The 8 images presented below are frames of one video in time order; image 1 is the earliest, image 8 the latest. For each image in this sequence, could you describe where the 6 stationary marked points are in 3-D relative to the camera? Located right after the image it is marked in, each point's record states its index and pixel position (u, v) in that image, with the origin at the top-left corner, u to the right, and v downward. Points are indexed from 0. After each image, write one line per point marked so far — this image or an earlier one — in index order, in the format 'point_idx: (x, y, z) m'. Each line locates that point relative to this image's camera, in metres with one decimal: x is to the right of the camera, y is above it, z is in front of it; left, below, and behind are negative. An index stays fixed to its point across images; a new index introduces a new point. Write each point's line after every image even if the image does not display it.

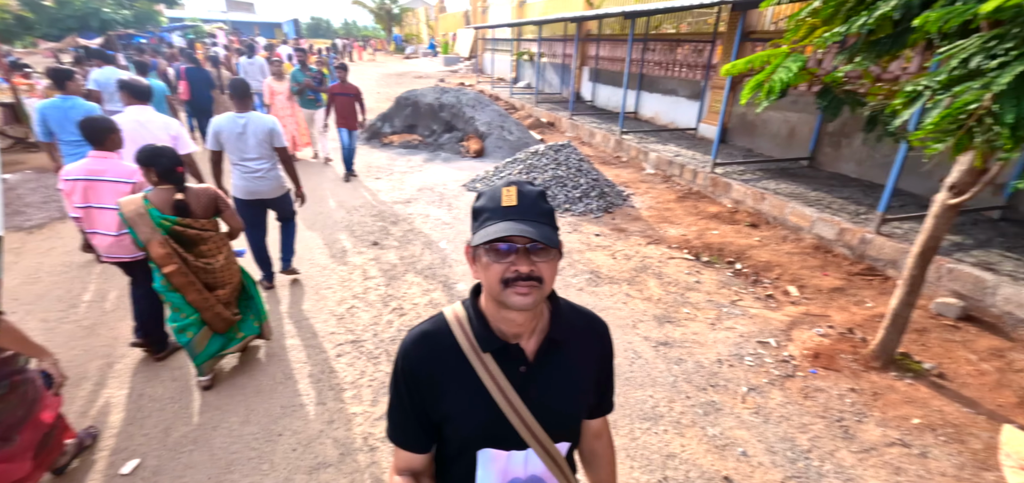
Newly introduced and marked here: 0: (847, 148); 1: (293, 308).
0: (+5.1, +1.4, +7.1) m
1: (-1.8, -0.6, +3.9) m
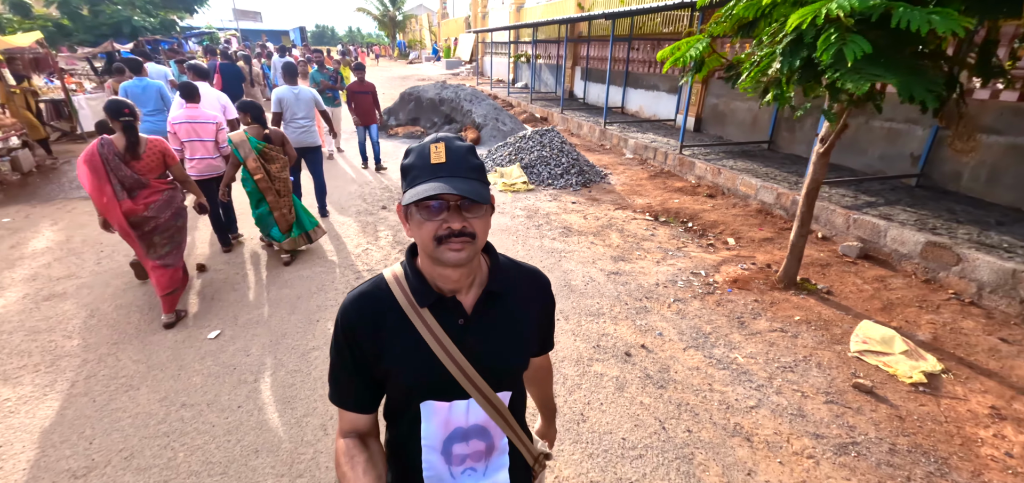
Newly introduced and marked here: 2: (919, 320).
0: (+4.9, +1.9, +8.0) m
1: (-2.0, -0.1, +4.9) m
2: (+3.4, -0.7, +3.8) m
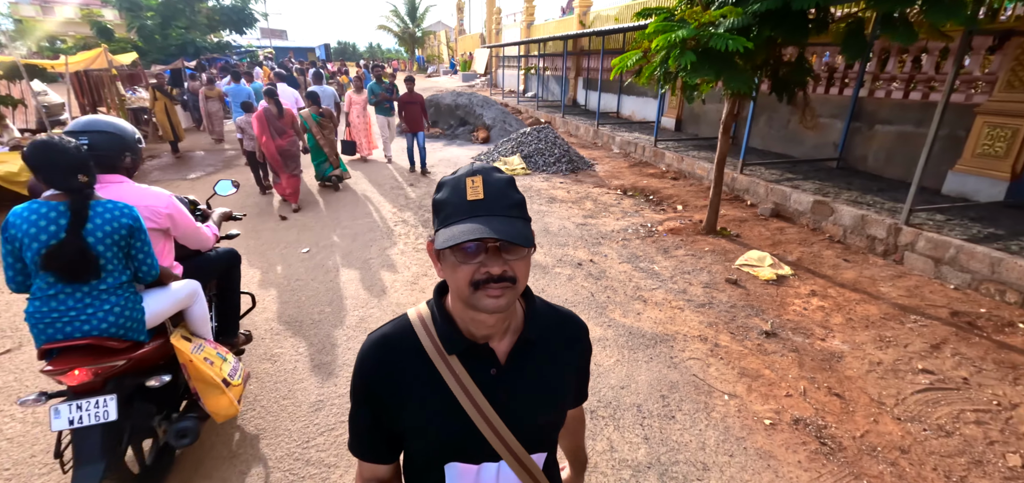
0: (+5.0, +2.3, +9.7) m
1: (-2.1, +0.5, +6.7) m
2: (+3.3, -0.1, +5.4) m
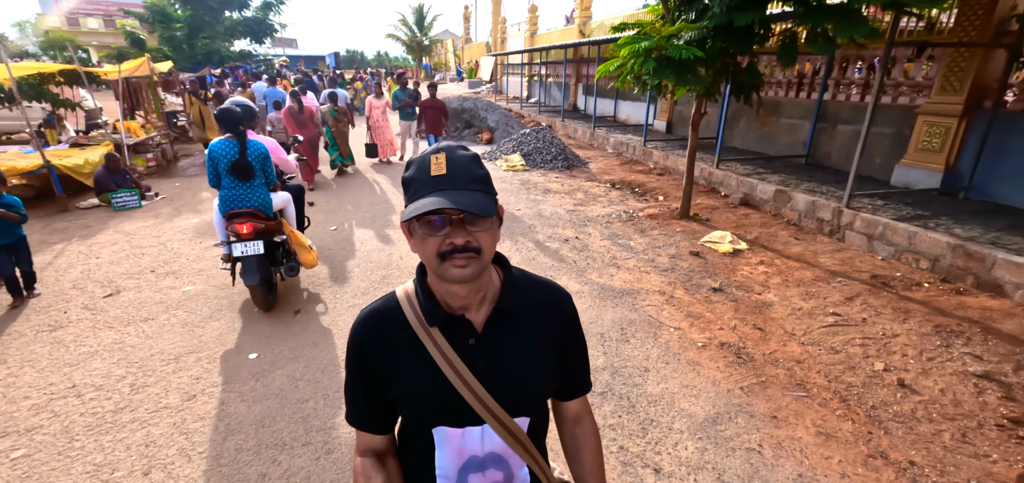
0: (+5.0, +2.5, +10.5) m
1: (-2.1, +0.7, +7.6) m
2: (+3.3, +0.1, +6.3) m
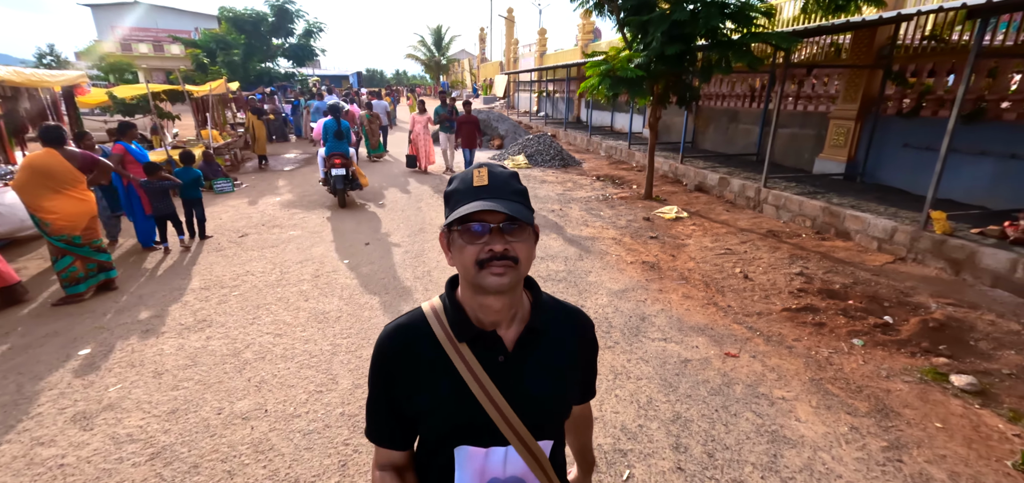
0: (+5.1, +2.8, +12.6) m
1: (-2.0, +1.2, +9.8) m
2: (+3.3, +0.6, +8.3) m
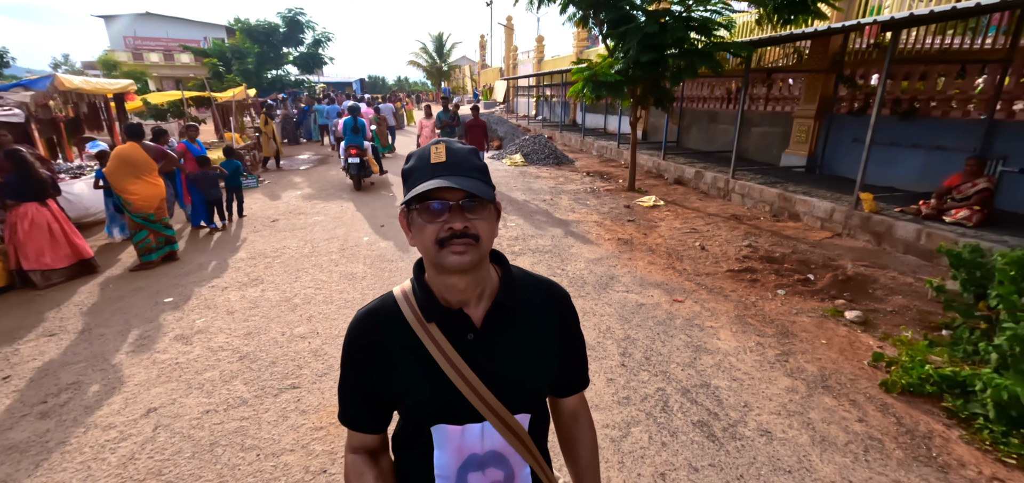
0: (+5.1, +3.1, +13.6) m
1: (-2.1, +1.4, +10.8) m
2: (+3.2, +0.9, +9.3) m
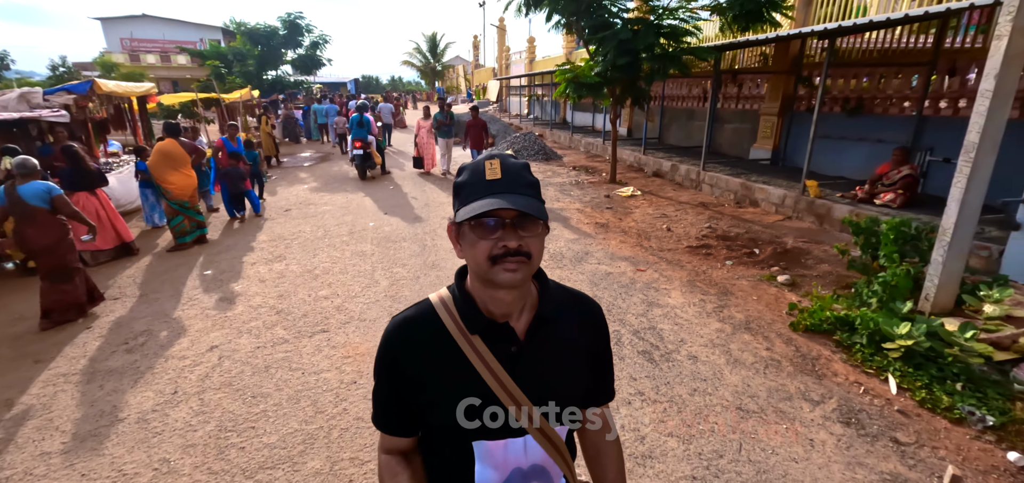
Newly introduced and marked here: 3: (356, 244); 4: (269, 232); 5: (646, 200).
0: (+4.8, +3.4, +14.5) m
1: (-2.3, +1.6, +11.6) m
2: (+3.0, +1.2, +10.2) m
3: (-2.1, 0.0, +6.3) m
4: (-3.6, +0.1, +7.0) m
5: (+2.6, +0.8, +9.2) m
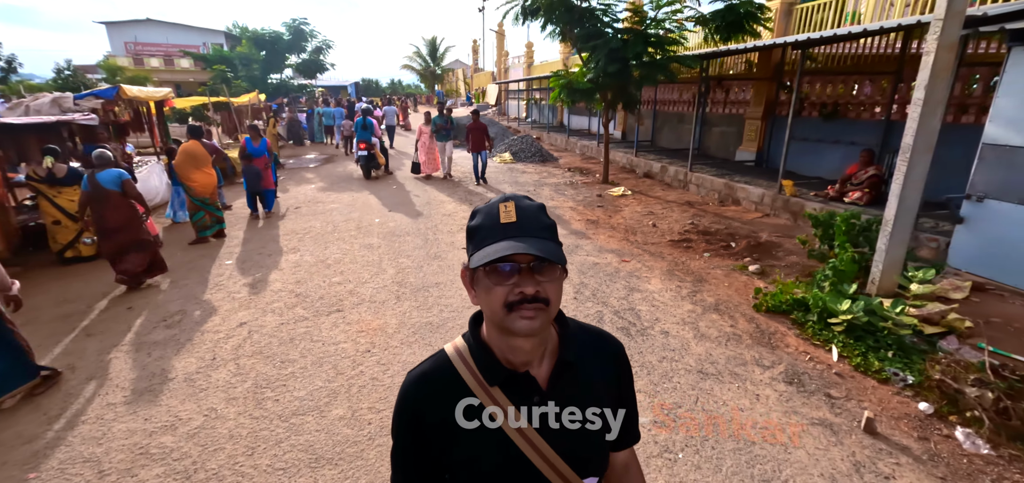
0: (+4.7, +3.4, +15.0) m
1: (-2.4, +1.7, +12.2) m
2: (+2.9, +1.2, +10.7) m
3: (-2.1, 0.0, +6.8) m
4: (-3.6, +0.2, +7.5) m
5: (+2.5, +0.9, +9.7) m
